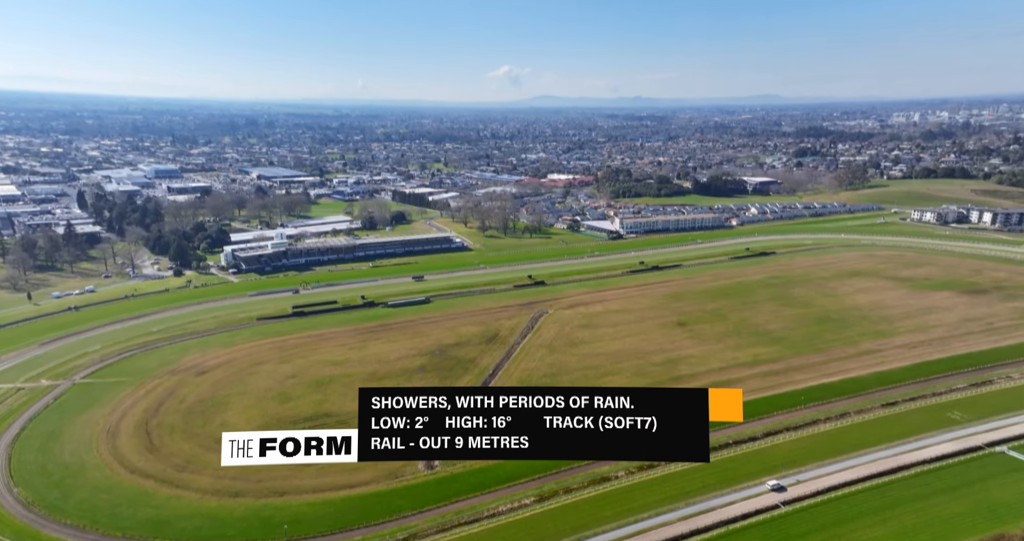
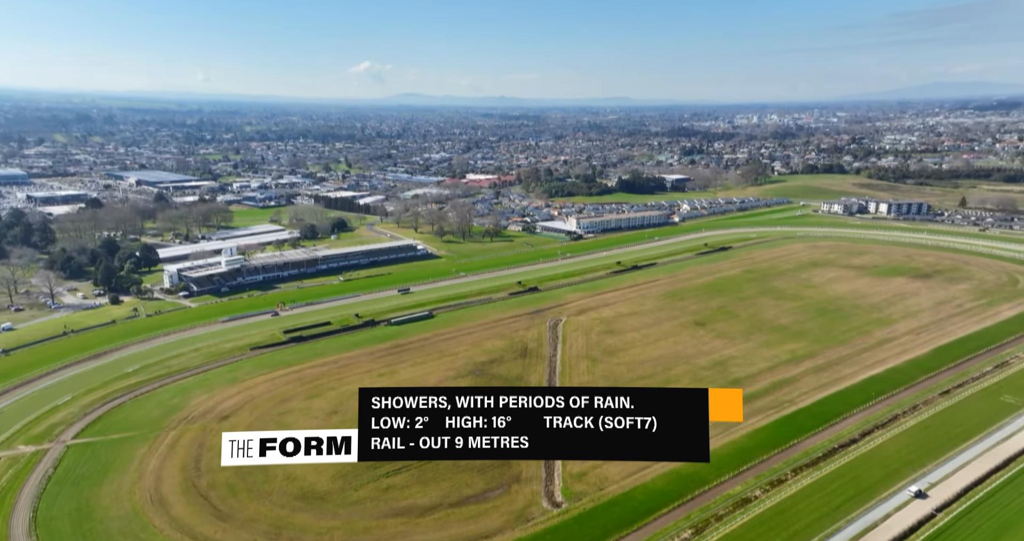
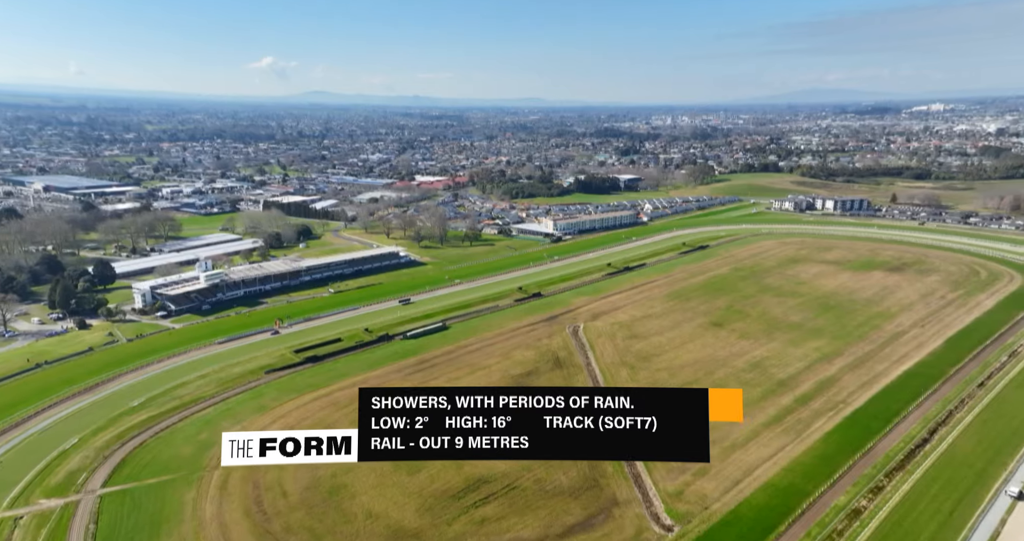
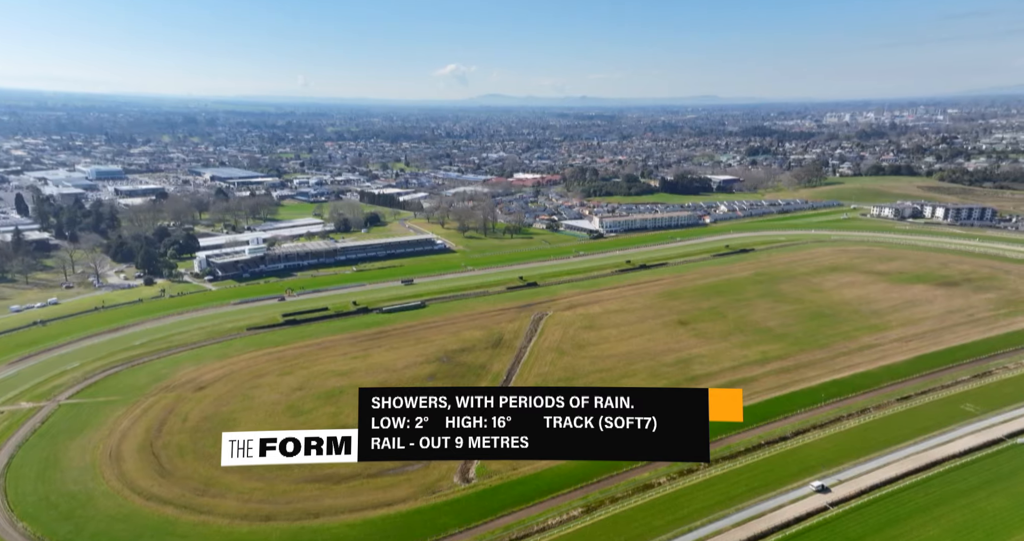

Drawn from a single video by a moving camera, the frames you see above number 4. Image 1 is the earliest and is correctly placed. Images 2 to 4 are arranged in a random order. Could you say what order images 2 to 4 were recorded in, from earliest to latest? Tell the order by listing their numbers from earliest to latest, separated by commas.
4, 2, 3
